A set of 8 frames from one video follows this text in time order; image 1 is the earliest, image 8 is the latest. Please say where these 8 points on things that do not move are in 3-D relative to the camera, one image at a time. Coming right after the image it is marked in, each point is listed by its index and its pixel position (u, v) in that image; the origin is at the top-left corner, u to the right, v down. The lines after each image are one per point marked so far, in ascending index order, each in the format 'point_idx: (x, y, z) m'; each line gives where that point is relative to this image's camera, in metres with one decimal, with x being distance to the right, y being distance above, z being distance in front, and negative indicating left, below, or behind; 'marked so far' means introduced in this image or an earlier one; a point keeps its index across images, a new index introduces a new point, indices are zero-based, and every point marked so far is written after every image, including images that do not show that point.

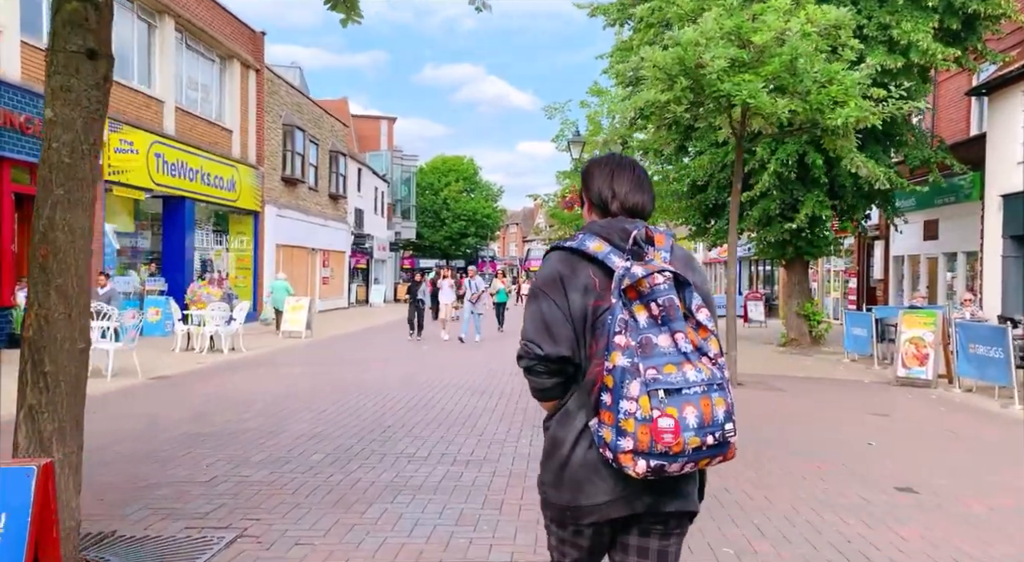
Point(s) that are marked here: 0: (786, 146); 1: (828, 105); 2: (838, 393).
0: (+6.1, +3.0, +16.1) m
1: (+4.3, +2.4, +9.9) m
2: (+4.8, -1.7, +10.9) m
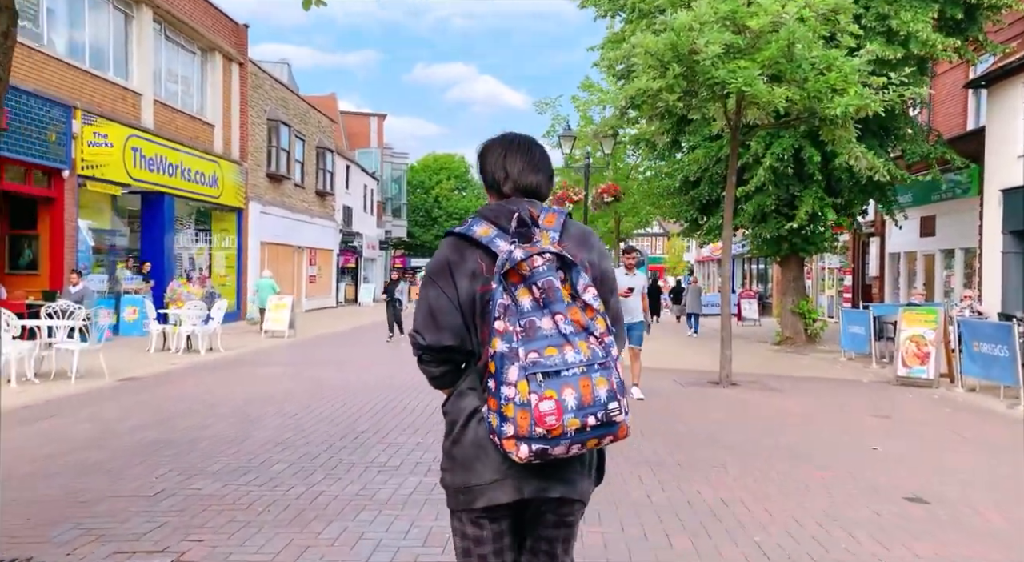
0: (+5.9, +3.0, +15.7) m
1: (+4.1, +2.5, +9.5) m
2: (+4.6, -1.6, +10.5) m
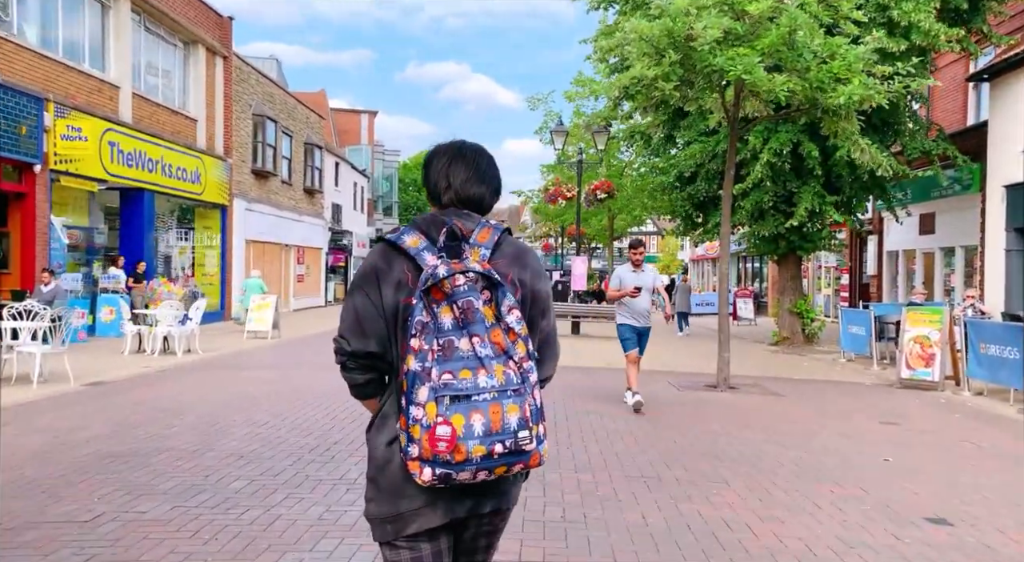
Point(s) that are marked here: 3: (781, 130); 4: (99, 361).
0: (+5.6, +3.1, +15.3) m
1: (+4.0, +2.5, +9.1) m
2: (+4.4, -1.6, +10.0) m
3: (+5.7, +3.2, +15.5) m
4: (-6.9, -1.3, +12.1) m
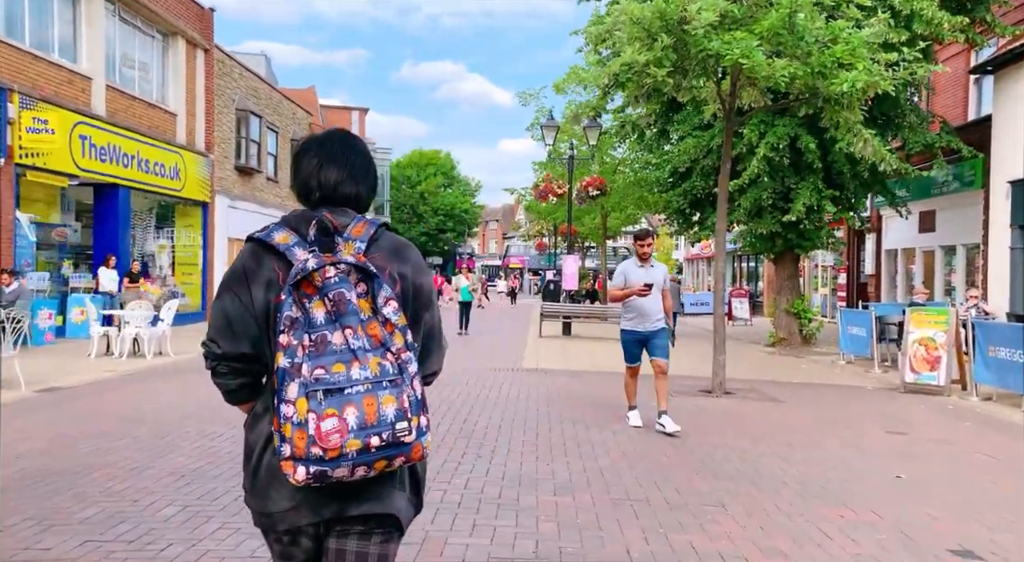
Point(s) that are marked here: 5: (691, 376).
0: (+5.4, +3.1, +14.8) m
1: (+3.8, +2.5, +8.5) m
2: (+4.2, -1.6, +9.5) m
3: (+5.5, +3.2, +15.0) m
4: (-7.1, -1.3, +11.5) m
5: (+2.8, -1.5, +11.4) m
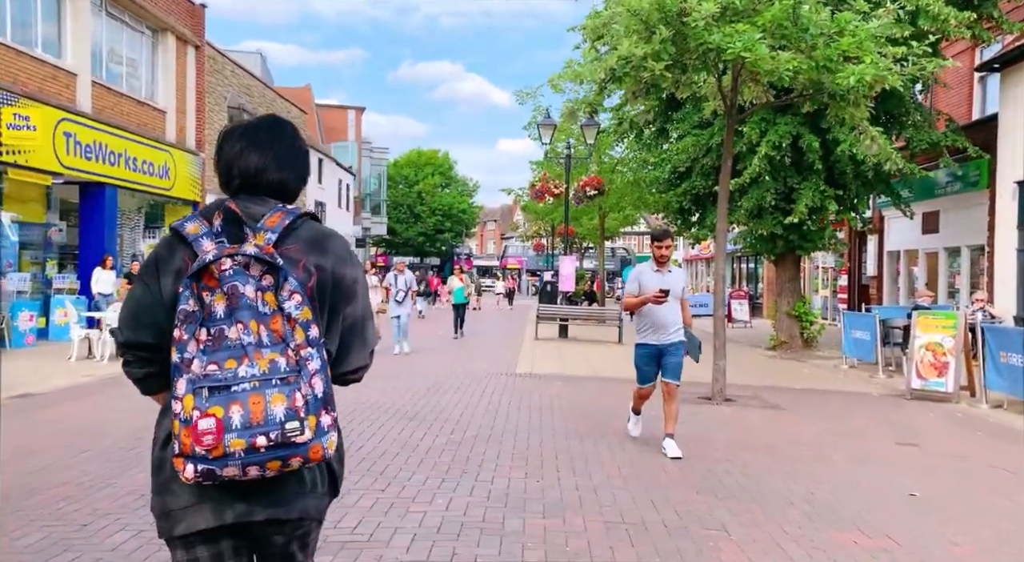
0: (+5.3, +3.0, +14.4) m
1: (+3.7, +2.5, +8.2) m
2: (+4.1, -1.6, +9.1) m
3: (+5.4, +3.2, +14.6) m
4: (-7.2, -1.3, +11.1) m
5: (+2.7, -1.5, +11.0) m
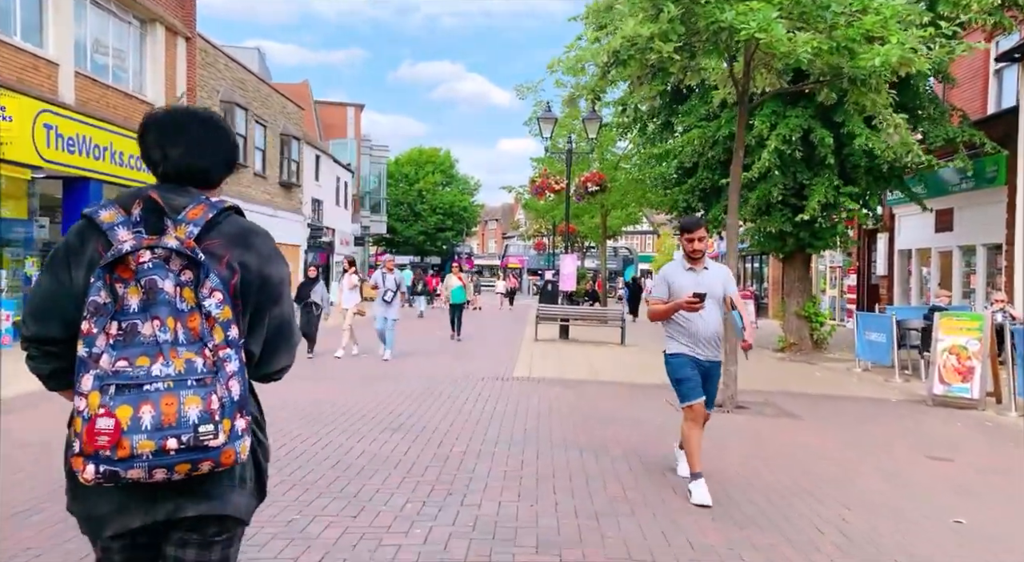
0: (+5.3, +3.1, +13.8) m
1: (+3.6, +2.5, +7.6) m
2: (+4.1, -1.6, +8.5) m
3: (+5.4, +3.2, +14.0) m
4: (-7.2, -1.3, +10.5) m
5: (+2.7, -1.5, +10.4) m
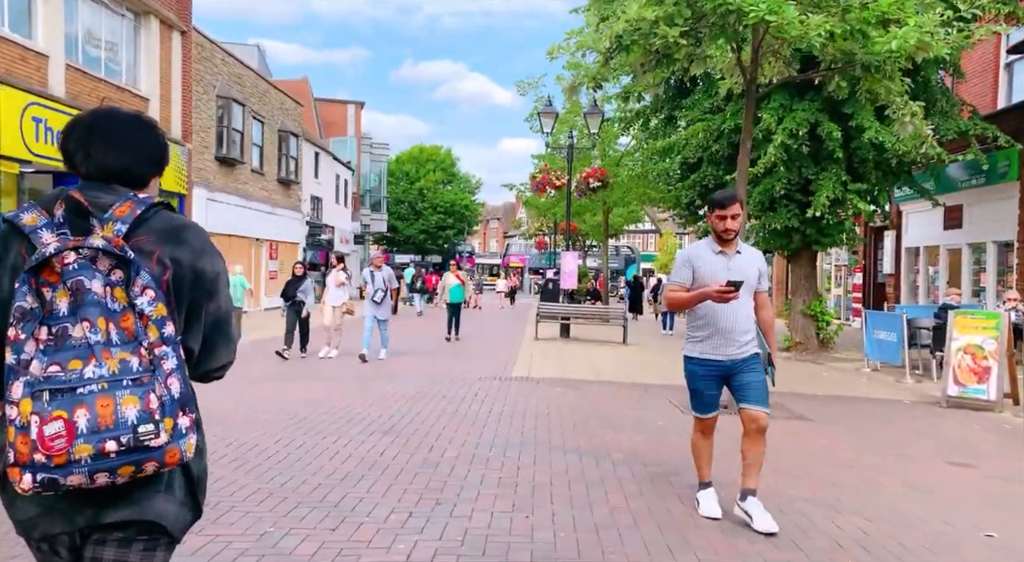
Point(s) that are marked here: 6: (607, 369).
0: (+5.3, +3.1, +13.5) m
1: (+3.6, +2.5, +7.2) m
2: (+4.0, -1.6, +8.2) m
3: (+5.4, +3.2, +13.6) m
4: (-7.3, -1.2, +10.2) m
5: (+2.6, -1.5, +10.1) m
6: (+1.6, -1.5, +12.0) m
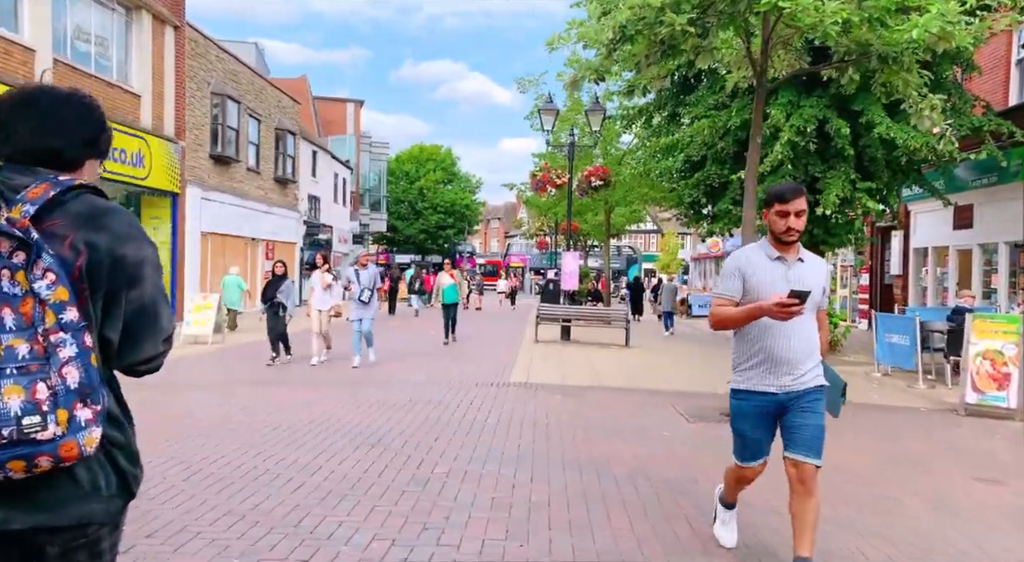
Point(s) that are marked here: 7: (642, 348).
0: (+5.2, +3.1, +13.1) m
1: (+3.6, +2.5, +6.8) m
2: (+4.0, -1.6, +7.8) m
3: (+5.3, +3.2, +13.2) m
4: (-7.3, -1.3, +9.8) m
5: (+2.6, -1.5, +9.7) m
6: (+1.5, -1.5, +11.6) m
7: (+2.9, -1.5, +16.4) m
